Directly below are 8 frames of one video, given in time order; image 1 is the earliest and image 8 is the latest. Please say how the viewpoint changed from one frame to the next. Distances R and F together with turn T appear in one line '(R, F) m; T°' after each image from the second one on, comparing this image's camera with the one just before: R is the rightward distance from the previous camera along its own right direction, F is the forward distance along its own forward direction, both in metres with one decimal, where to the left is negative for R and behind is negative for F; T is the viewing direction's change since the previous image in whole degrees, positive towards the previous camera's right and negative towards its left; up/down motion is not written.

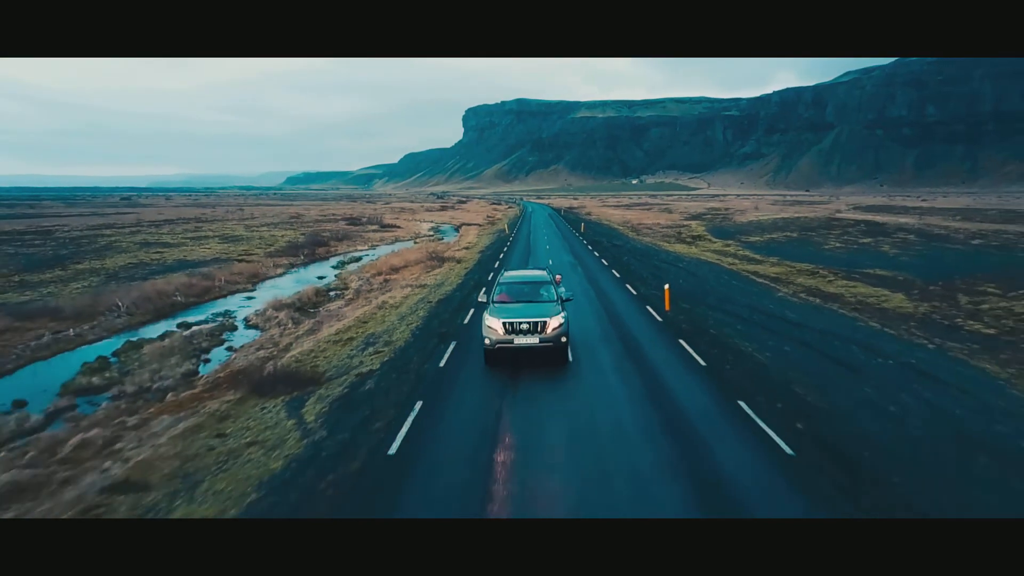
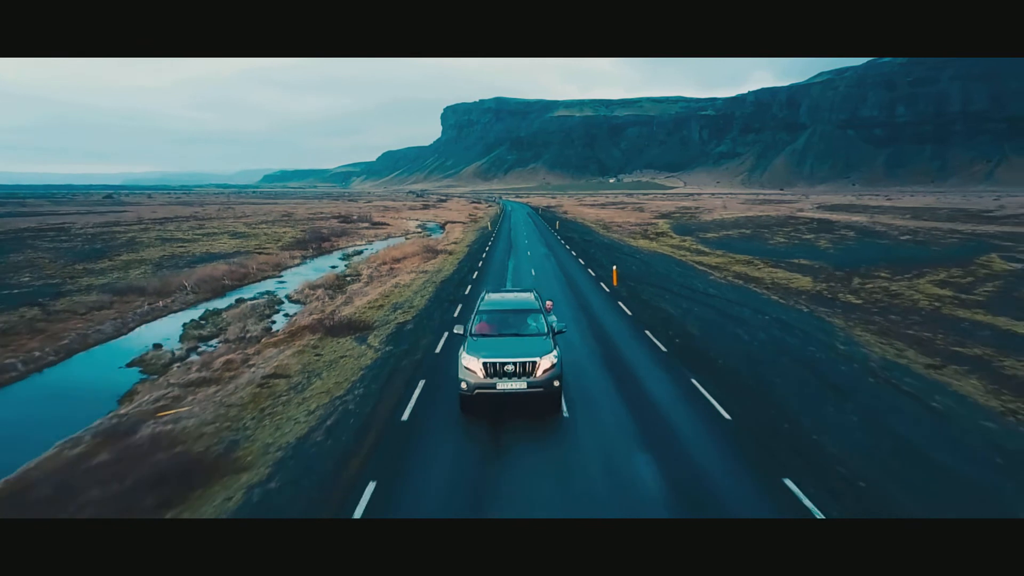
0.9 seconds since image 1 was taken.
(-0.3, -5.9) m; +1°
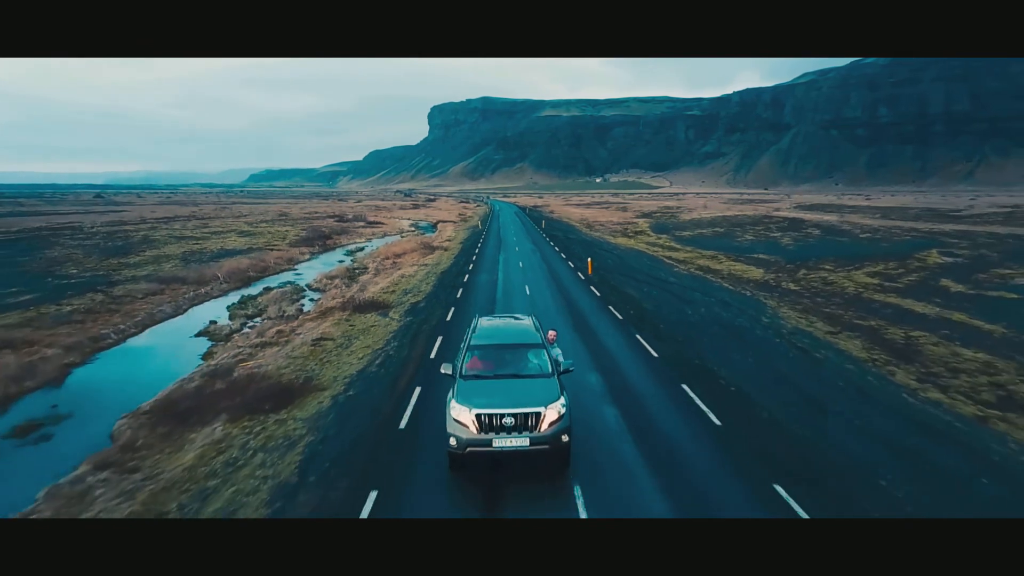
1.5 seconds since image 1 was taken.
(-0.1, -4.3) m; +1°
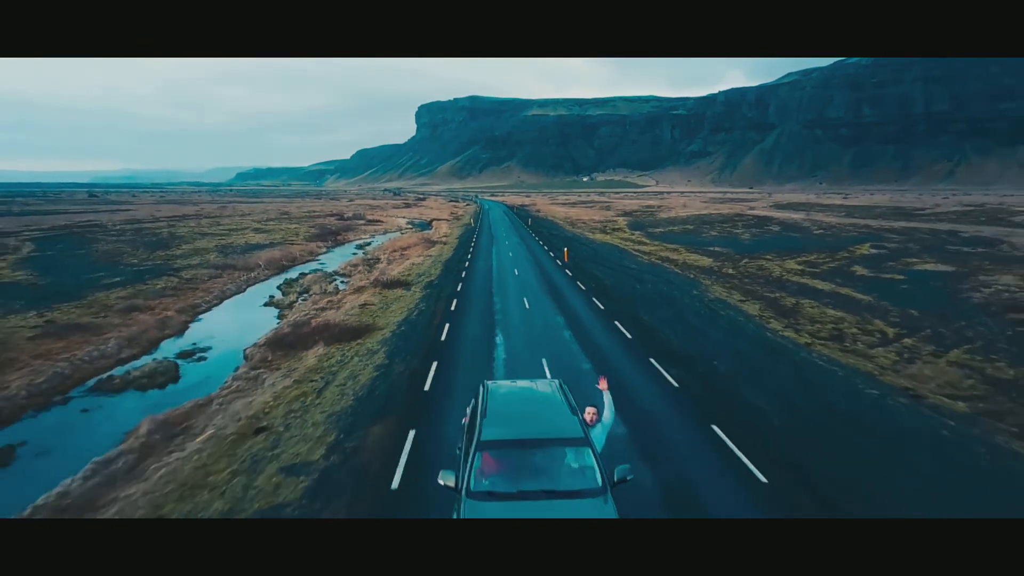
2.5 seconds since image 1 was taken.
(-0.2, -6.8) m; +1°
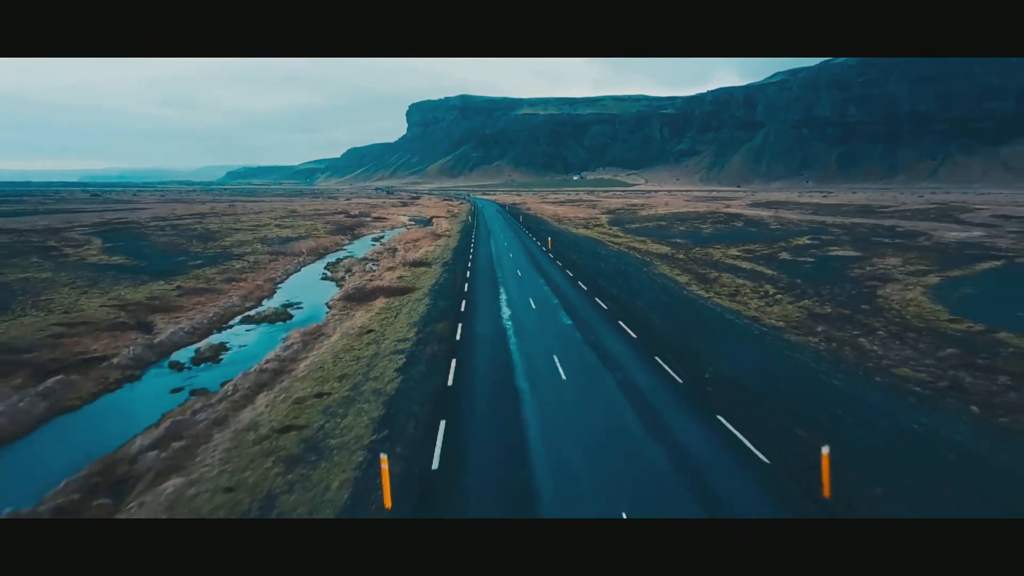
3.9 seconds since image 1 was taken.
(-0.2, -9.3) m; +1°
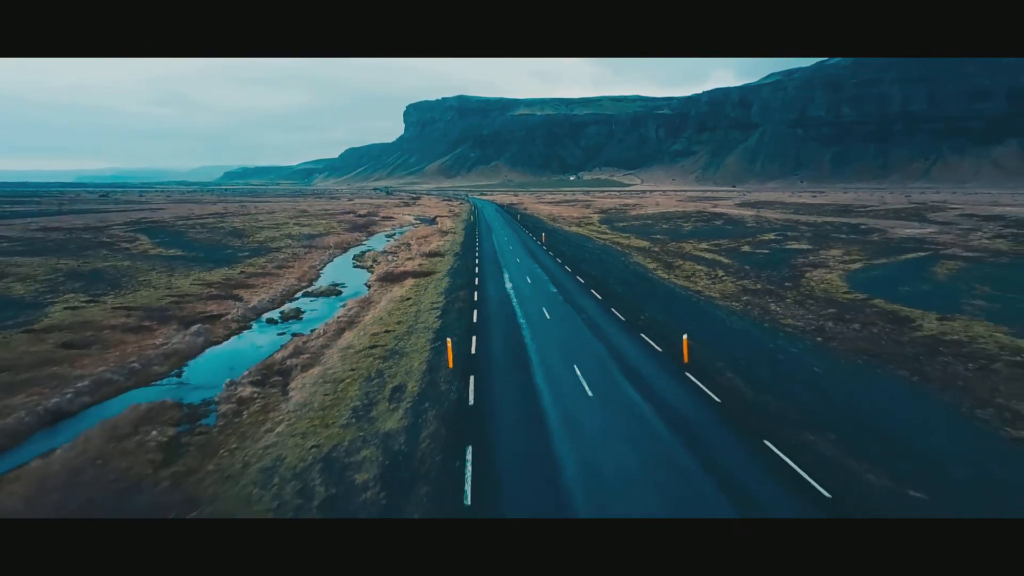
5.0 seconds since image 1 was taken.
(-0.1, -7.5) m; 0°
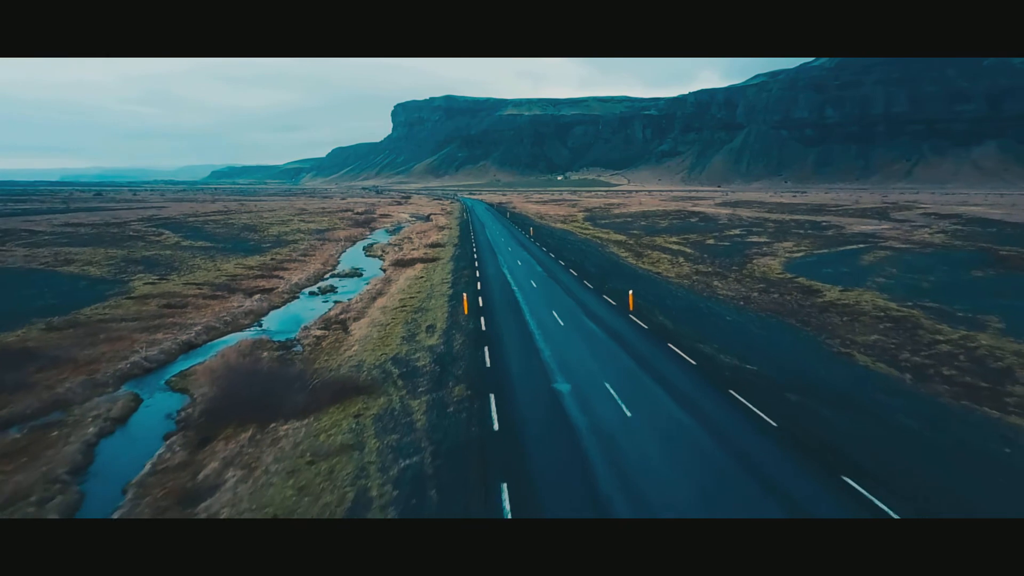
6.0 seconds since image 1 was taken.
(-0.3, -6.7) m; +1°
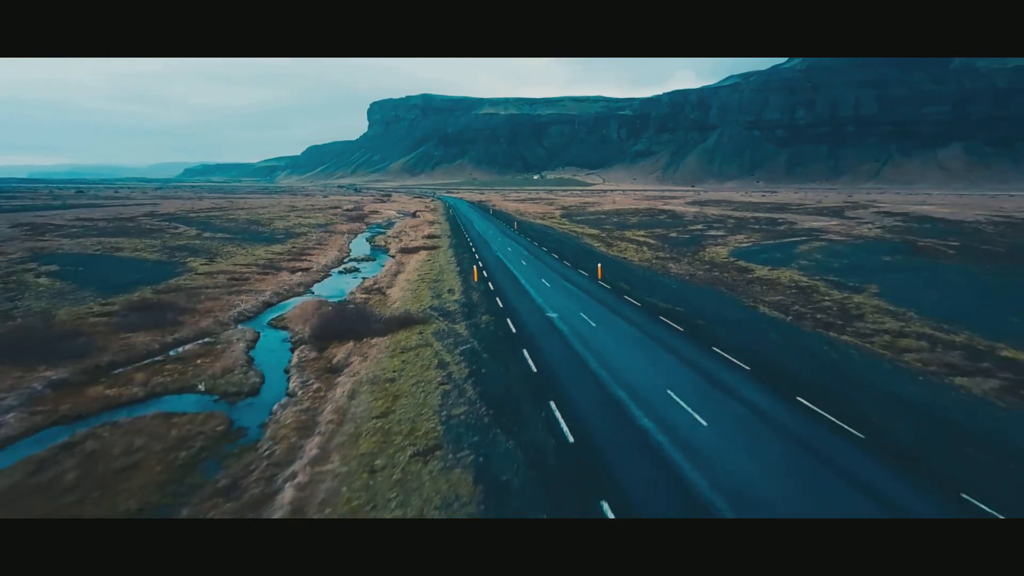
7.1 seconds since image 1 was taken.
(-0.8, -7.5) m; +2°
